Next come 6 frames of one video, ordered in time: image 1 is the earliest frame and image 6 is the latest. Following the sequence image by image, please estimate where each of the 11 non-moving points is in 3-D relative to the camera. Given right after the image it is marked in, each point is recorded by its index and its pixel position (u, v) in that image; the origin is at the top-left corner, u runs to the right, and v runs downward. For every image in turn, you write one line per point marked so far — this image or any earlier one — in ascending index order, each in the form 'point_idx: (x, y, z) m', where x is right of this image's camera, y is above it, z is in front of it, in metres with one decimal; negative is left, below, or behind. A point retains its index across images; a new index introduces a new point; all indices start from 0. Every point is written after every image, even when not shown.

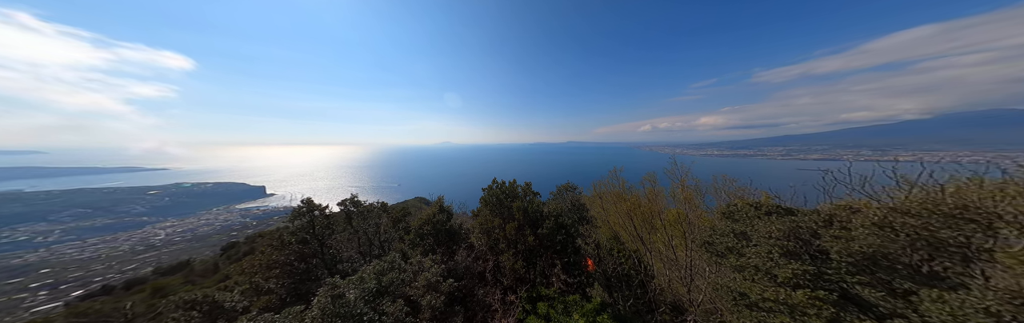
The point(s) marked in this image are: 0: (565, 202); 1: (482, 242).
0: (+4.9, -3.6, +16.1) m
1: (-2.2, -5.8, +13.1) m
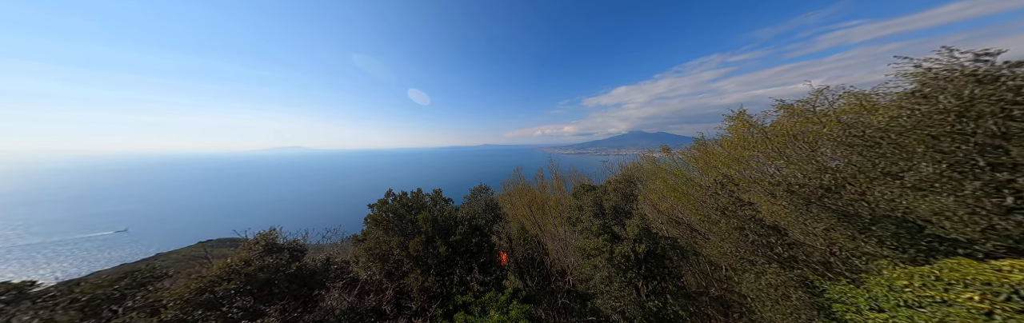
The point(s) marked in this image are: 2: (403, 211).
0: (-2.9, -3.5, +15.5) m
1: (-7.1, -5.8, +9.0) m
2: (-5.9, -2.6, +9.7) m
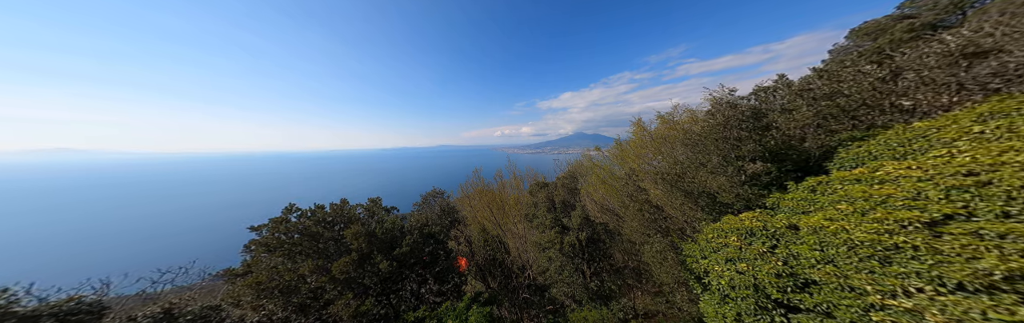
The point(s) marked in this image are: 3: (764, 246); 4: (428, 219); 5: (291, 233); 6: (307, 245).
0: (-6.5, -3.6, +14.1) m
1: (-8.9, -6.0, +6.9) m
2: (-8.0, -2.7, +7.8) m
3: (+4.6, -1.5, +3.4) m
4: (-5.7, -3.8, +11.8) m
5: (-8.5, -2.6, +7.6) m
6: (-8.0, -3.3, +7.8) m
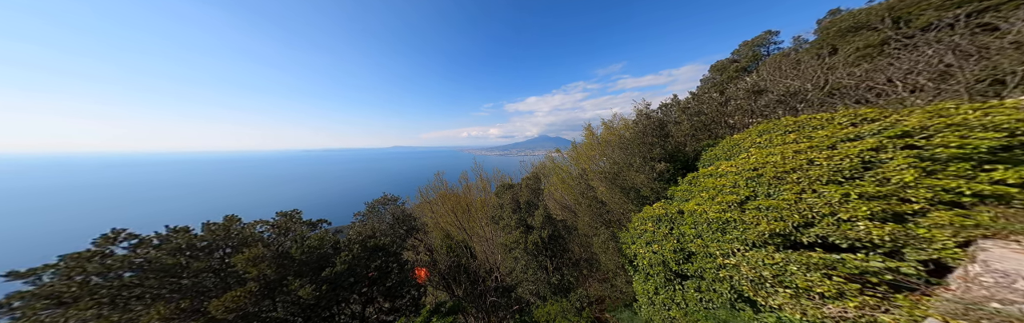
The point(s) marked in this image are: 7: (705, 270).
0: (-9.3, -3.8, +12.7) m
1: (-10.3, -6.1, +5.1) m
2: (-9.5, -2.9, +6.3) m
3: (+3.6, -1.5, +4.3) m
4: (-8.0, -3.9, +10.6) m
5: (-9.9, -2.7, +5.9) m
6: (-9.5, -3.5, +6.2) m
7: (+3.5, -2.0, +3.3) m
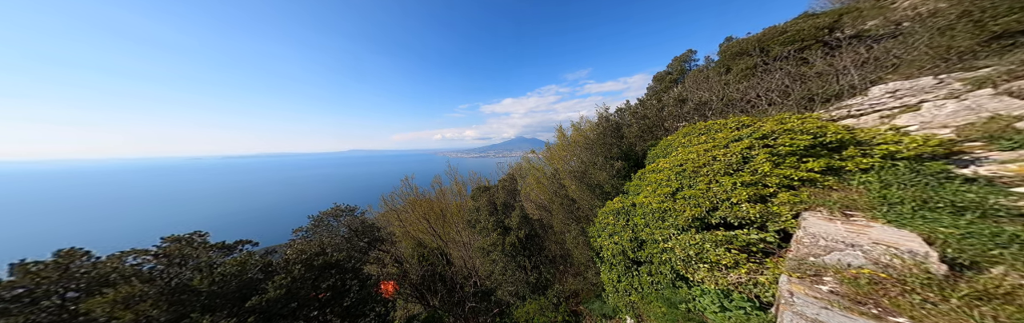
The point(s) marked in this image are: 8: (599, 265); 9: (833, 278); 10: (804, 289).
0: (-10.9, -4.2, +11.4) m
1: (-10.8, -6.5, +3.7) m
2: (-10.4, -3.2, +5.0) m
3: (+2.9, -1.5, +4.7) m
4: (-9.4, -4.3, +9.4) m
5: (-10.7, -3.0, +4.6) m
6: (-10.3, -3.8, +5.0) m
7: (+2.9, -1.9, +3.7) m
8: (+2.7, -3.2, +5.6) m
9: (+3.1, -1.1, +1.7) m
10: (+3.0, -1.3, +1.8) m
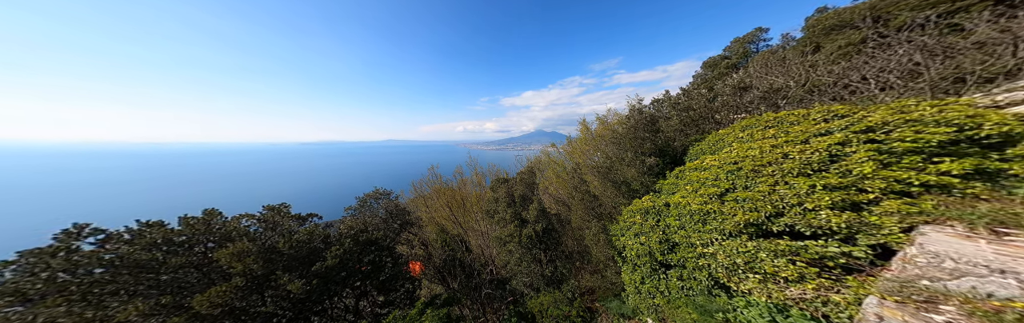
0: (-9.6, -3.4, +12.6) m
1: (-10.4, -5.9, +5.0) m
2: (-9.7, -2.6, +6.1) m
3: (+3.5, -1.4, +4.4) m
4: (-8.3, -3.6, +10.5) m
5: (-10.1, -2.5, +5.8) m
6: (-9.7, -3.2, +6.1) m
7: (+3.4, -1.9, +3.4) m
8: (+3.3, -3.1, +5.4) m
9: (+3.4, -1.1, +1.4) m
10: (+3.2, -1.3, +1.5) m
